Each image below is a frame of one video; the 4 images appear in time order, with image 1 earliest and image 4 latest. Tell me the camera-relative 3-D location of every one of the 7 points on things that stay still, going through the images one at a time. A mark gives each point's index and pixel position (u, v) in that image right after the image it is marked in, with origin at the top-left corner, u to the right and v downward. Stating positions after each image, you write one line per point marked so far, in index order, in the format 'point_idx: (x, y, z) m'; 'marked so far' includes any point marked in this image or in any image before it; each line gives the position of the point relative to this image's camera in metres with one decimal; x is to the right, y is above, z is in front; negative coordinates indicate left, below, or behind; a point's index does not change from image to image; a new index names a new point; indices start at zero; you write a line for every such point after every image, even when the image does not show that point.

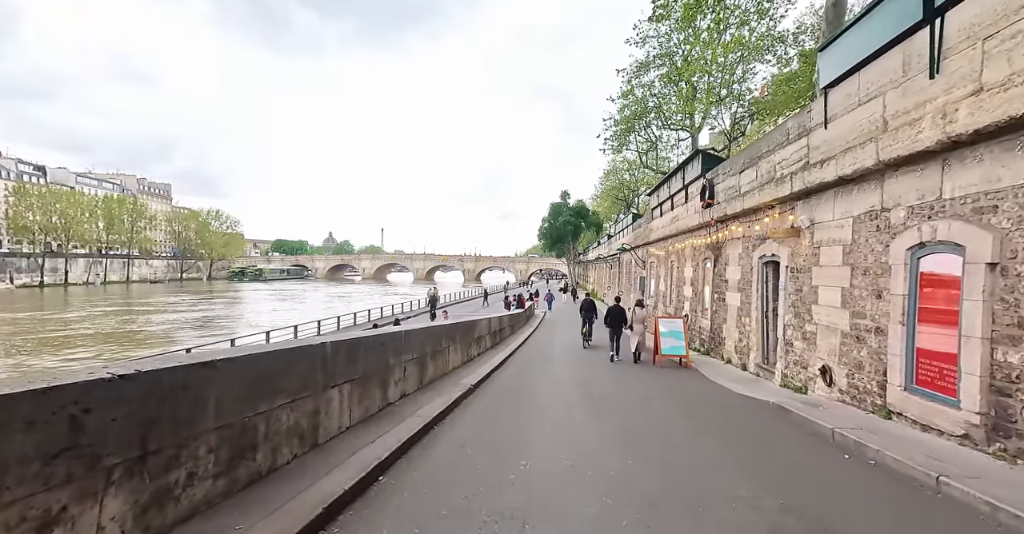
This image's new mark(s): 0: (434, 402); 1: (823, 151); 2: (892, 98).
0: (-1.1, -2.0, +6.4) m
1: (+4.4, +1.6, +6.1) m
2: (+4.2, +1.9, +4.7) m
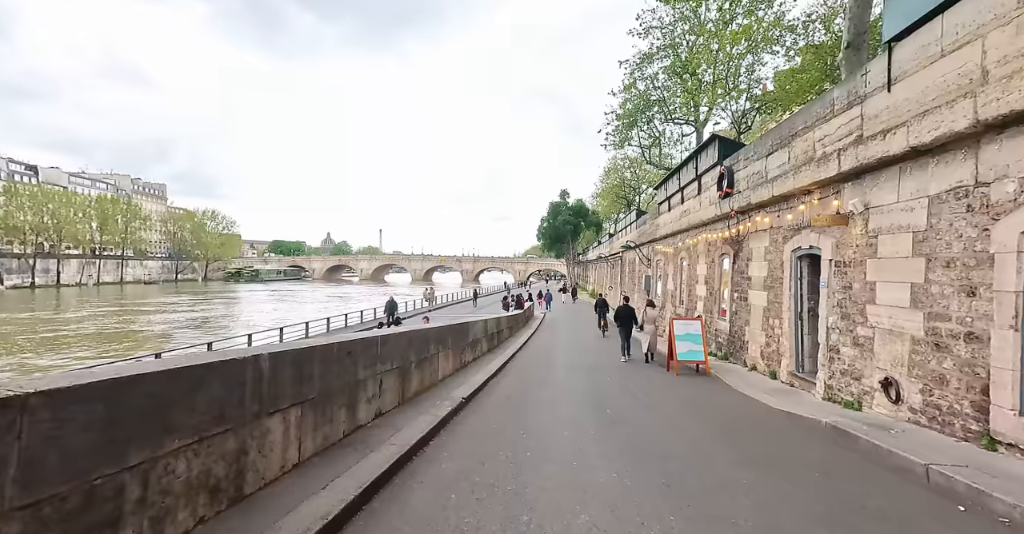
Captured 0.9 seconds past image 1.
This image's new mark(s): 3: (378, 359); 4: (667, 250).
0: (-1.1, -1.9, +5.3) m
1: (+4.4, +1.7, +5.1) m
2: (+4.1, +1.9, +3.7) m
3: (-1.6, -1.1, +5.2) m
4: (+6.3, +0.7, +17.5) m
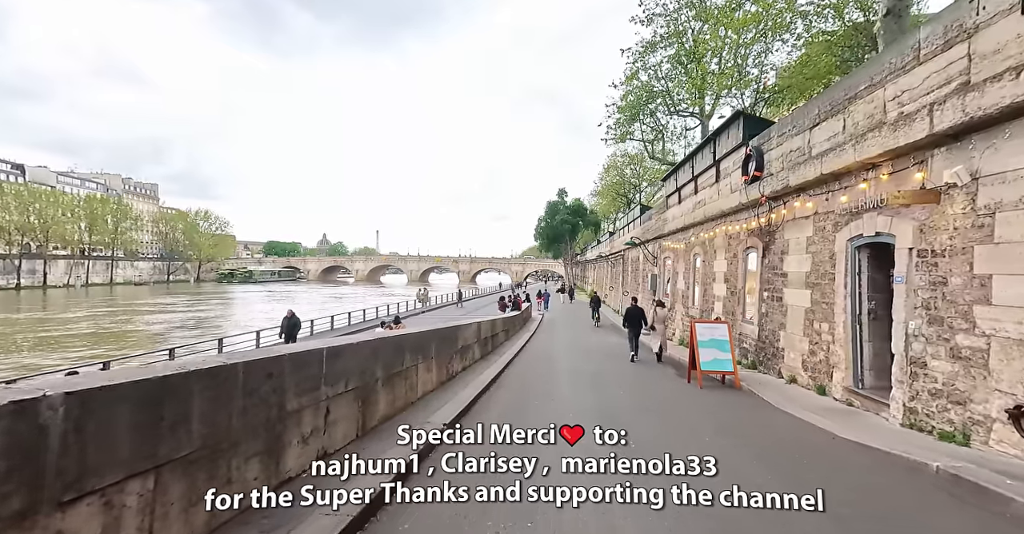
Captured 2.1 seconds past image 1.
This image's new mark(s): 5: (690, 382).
0: (-1.2, -1.8, +3.9) m
1: (+4.3, +1.8, +3.7) m
2: (+4.1, +2.1, +2.3) m
3: (-1.7, -1.0, +3.8) m
4: (+6.2, +0.8, +16.2) m
5: (+3.6, -2.3, +8.7) m
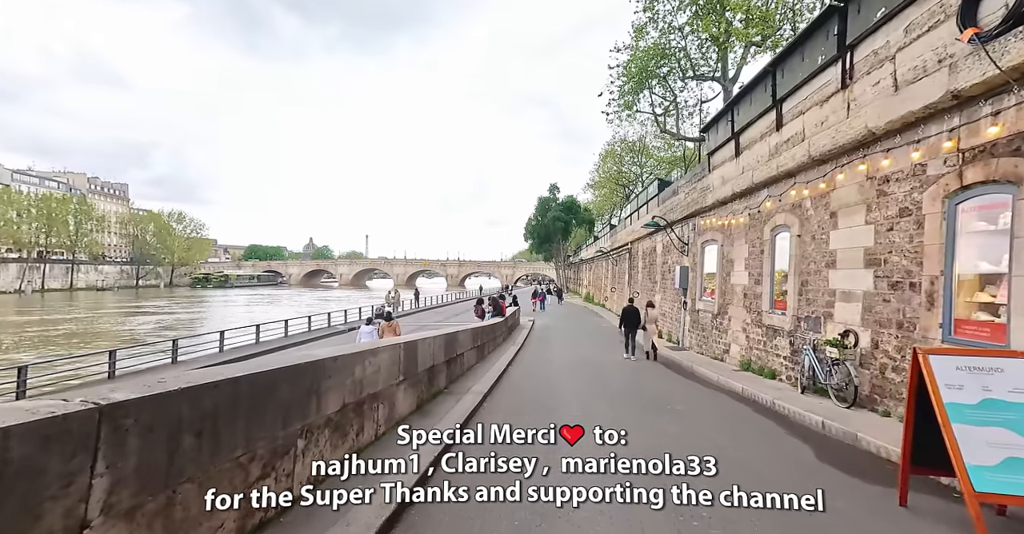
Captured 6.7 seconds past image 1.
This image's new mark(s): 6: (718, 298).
0: (-1.5, -1.3, -1.5) m
1: (+3.9, +2.3, -1.5) m
2: (+3.8, +2.6, -2.9) m
3: (-2.0, -0.5, -1.6) m
4: (+5.5, +1.1, +11.0) m
5: (+3.1, -1.9, +3.4) m
6: (+5.6, -0.9, +11.7) m
